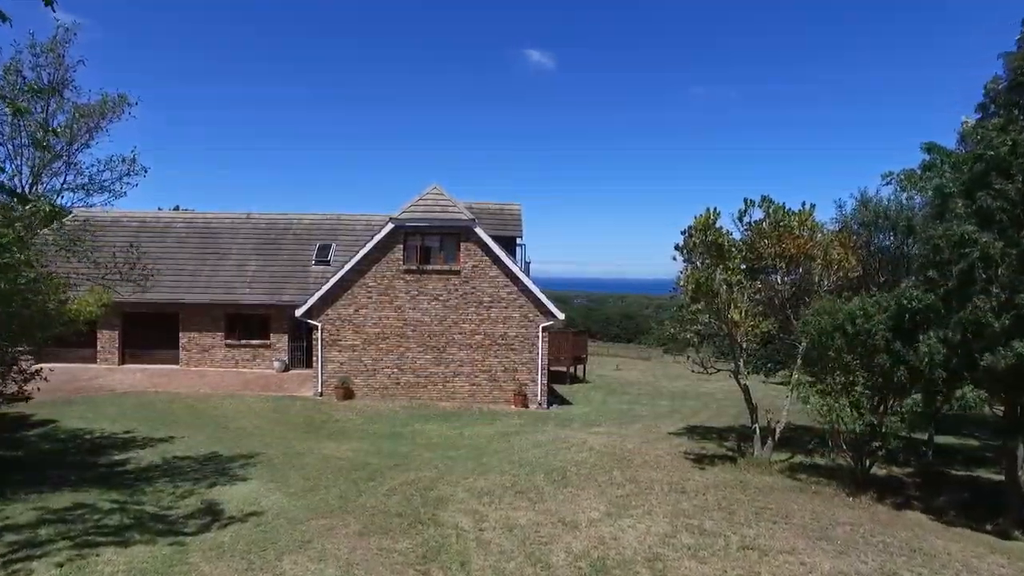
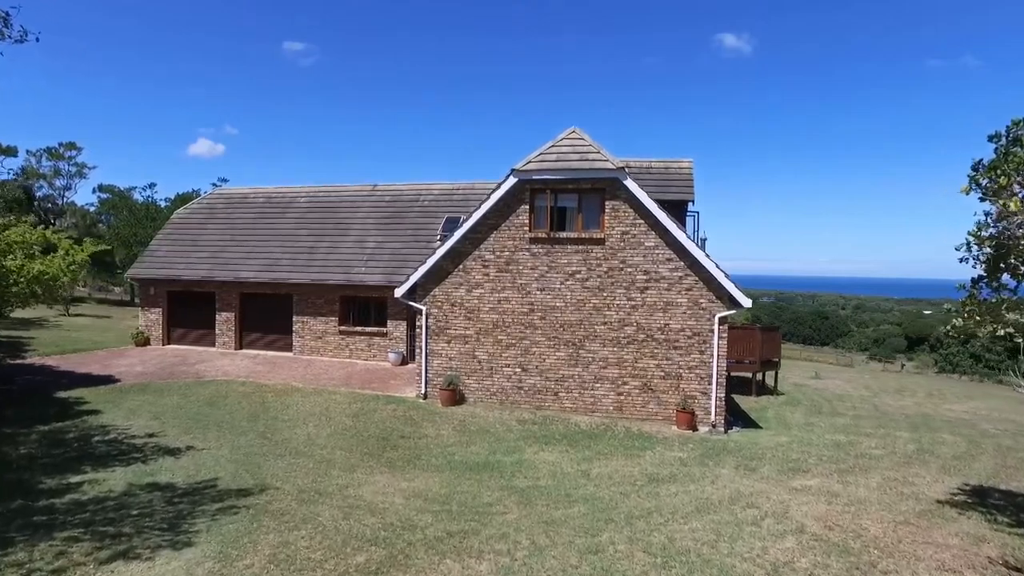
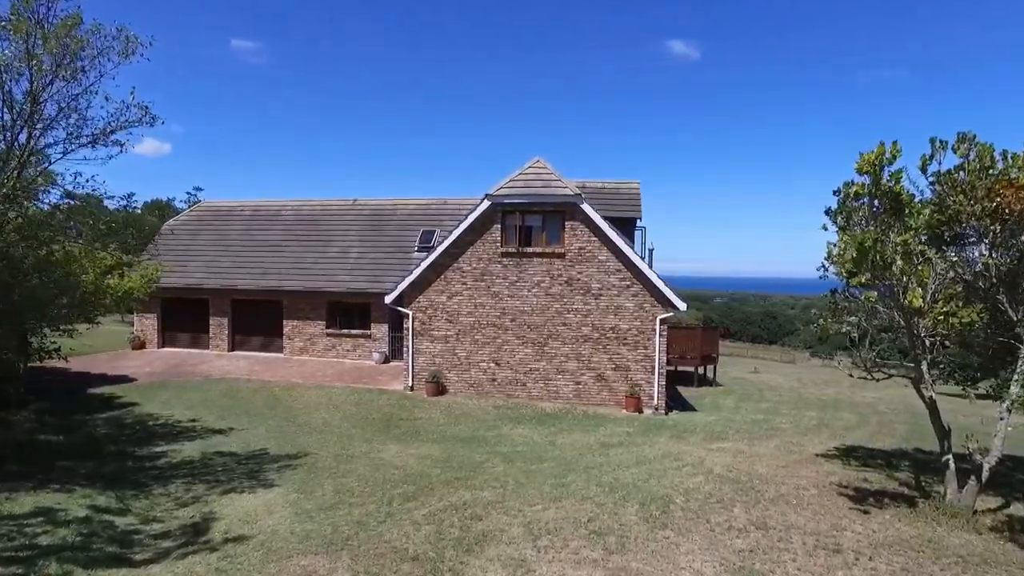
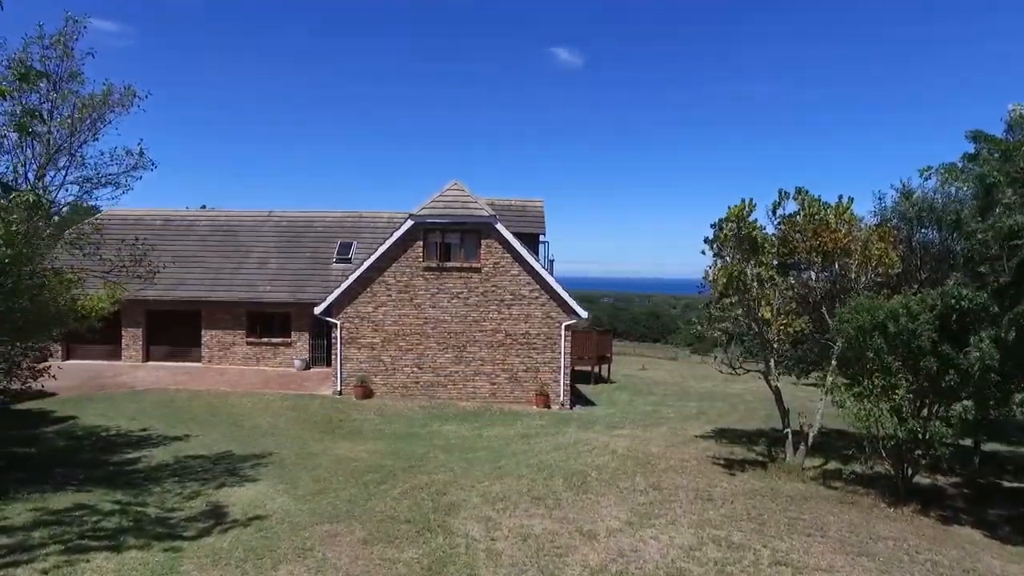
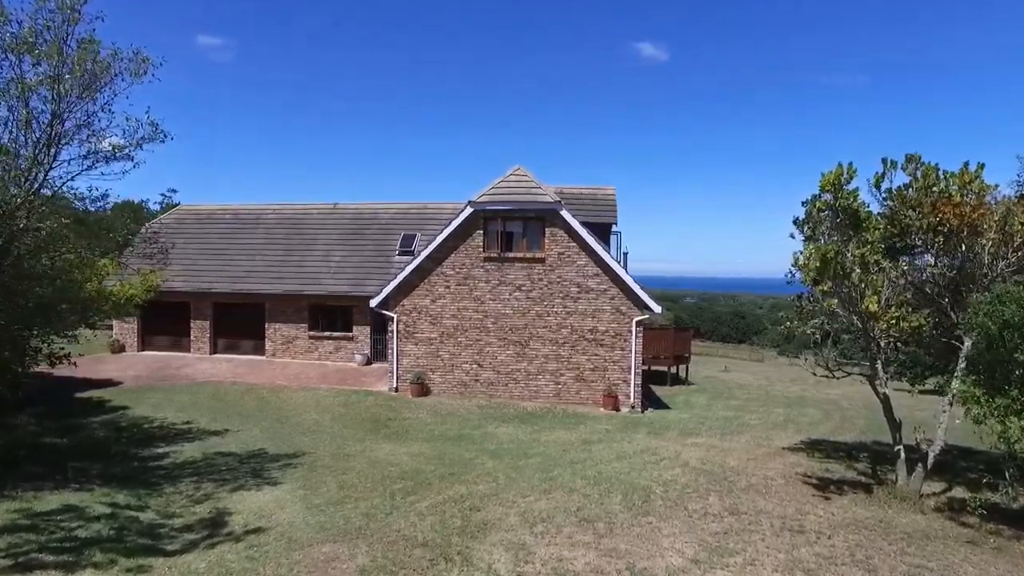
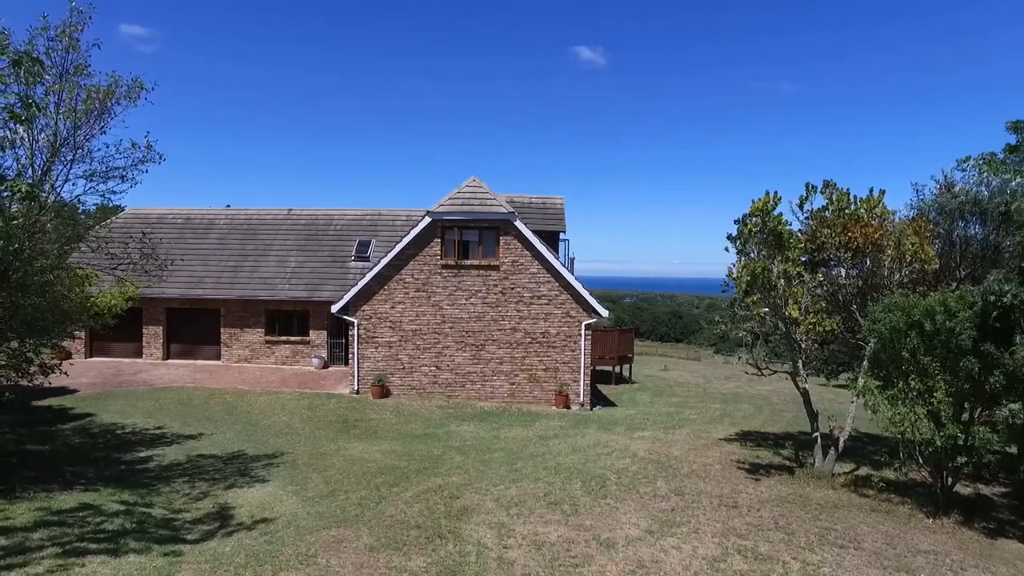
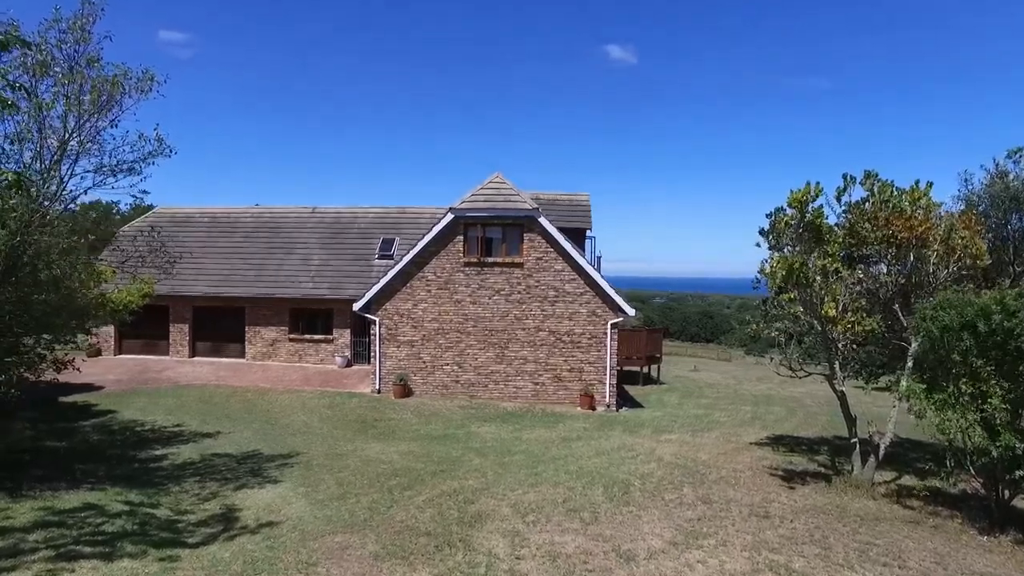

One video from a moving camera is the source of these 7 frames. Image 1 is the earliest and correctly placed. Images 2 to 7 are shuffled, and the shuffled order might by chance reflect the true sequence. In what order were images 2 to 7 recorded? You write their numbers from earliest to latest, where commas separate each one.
4, 6, 7, 5, 3, 2
